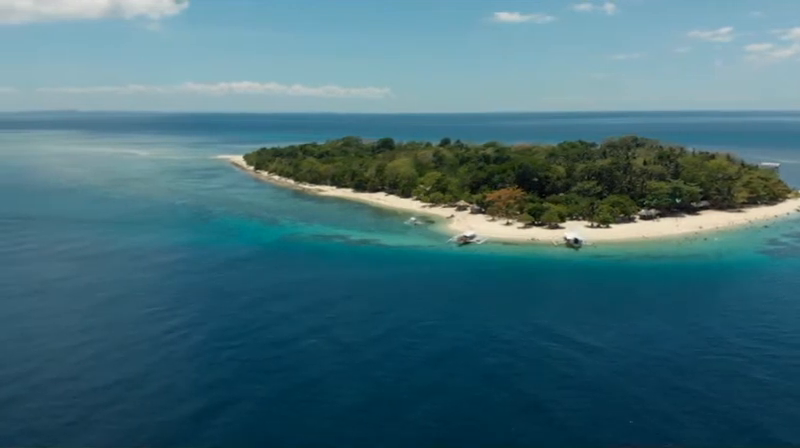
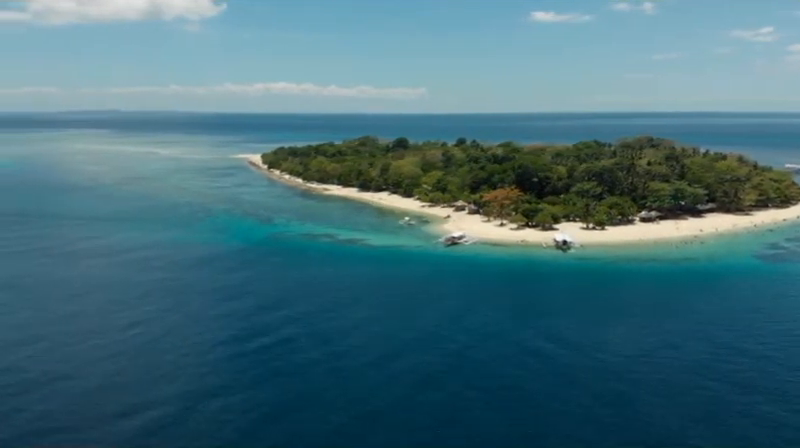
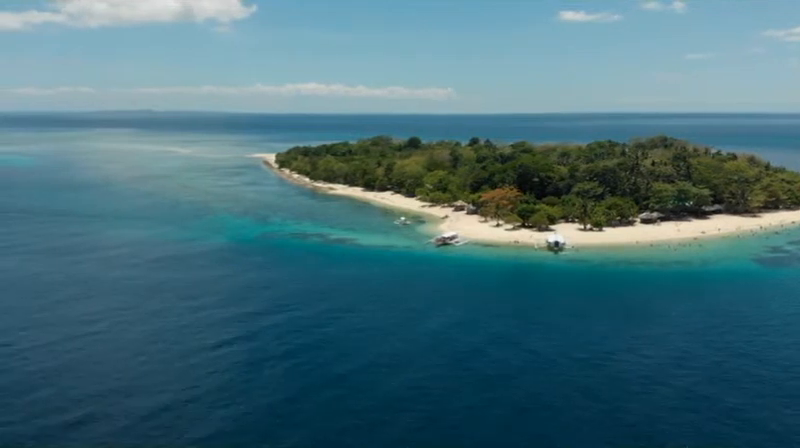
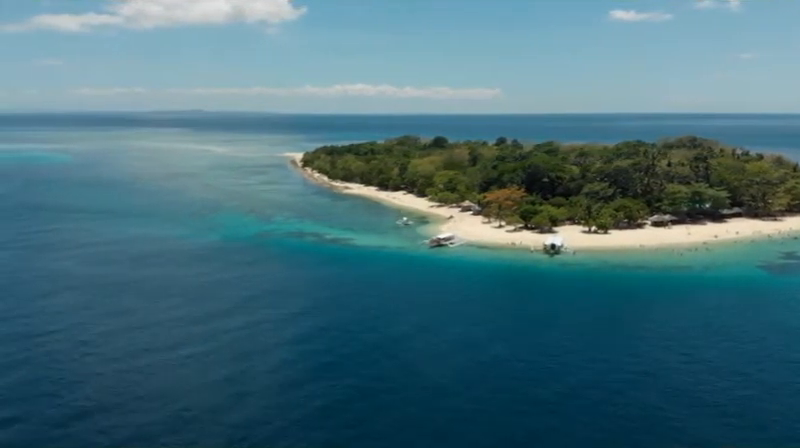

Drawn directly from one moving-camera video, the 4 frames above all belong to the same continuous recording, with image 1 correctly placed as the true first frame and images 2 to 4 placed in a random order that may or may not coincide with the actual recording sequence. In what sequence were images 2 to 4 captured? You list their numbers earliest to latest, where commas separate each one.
2, 3, 4
